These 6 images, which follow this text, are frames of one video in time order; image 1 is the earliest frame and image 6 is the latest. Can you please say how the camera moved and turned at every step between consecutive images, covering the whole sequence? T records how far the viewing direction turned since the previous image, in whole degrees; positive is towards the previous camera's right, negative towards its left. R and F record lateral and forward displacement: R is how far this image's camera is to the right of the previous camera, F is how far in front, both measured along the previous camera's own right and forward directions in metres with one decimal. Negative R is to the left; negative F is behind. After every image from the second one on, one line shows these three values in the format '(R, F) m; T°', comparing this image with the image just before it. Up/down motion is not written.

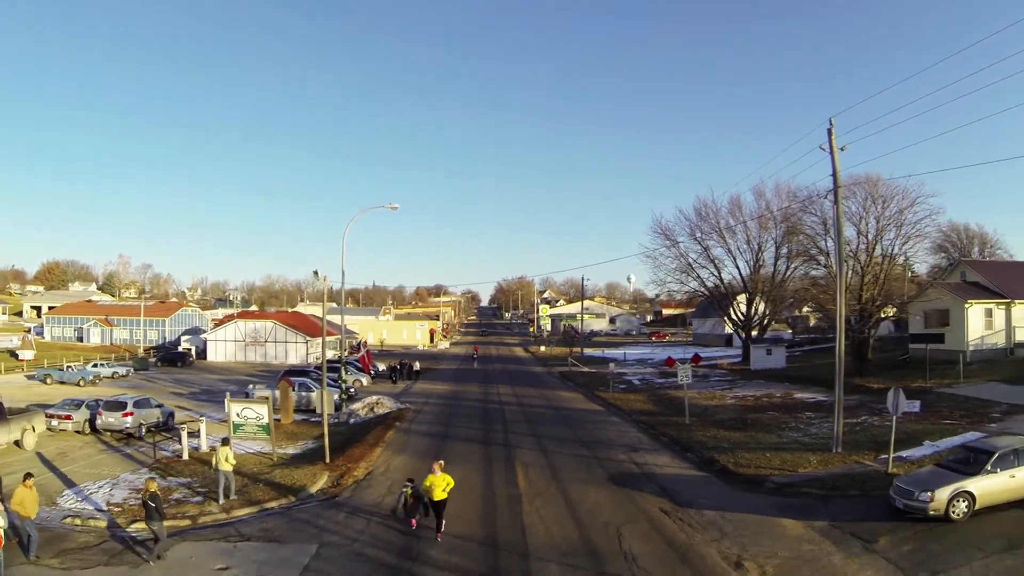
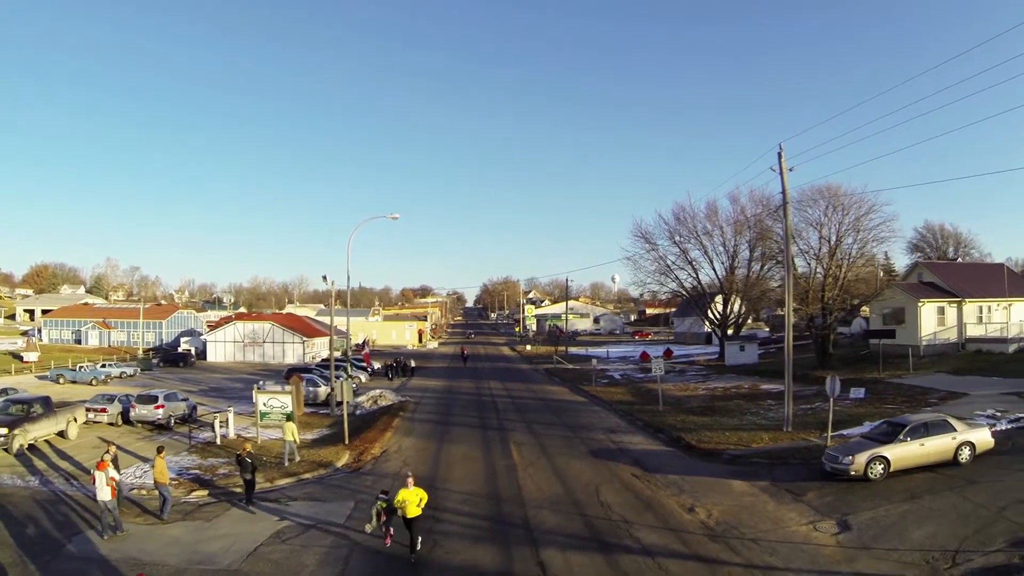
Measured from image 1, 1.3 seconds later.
(-0.2, -2.7) m; +1°
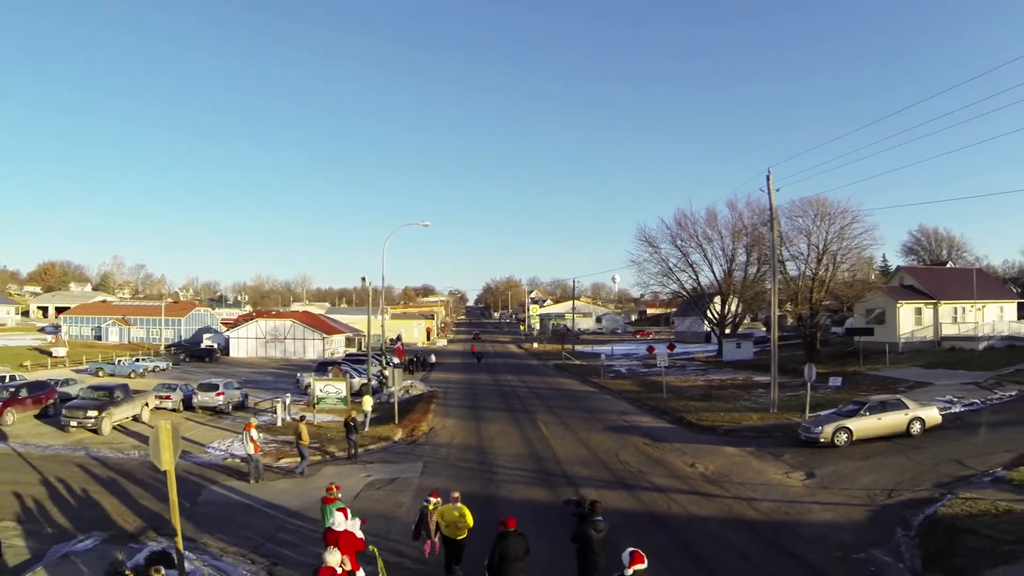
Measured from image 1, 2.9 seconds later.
(-1.0, -3.6) m; 0°
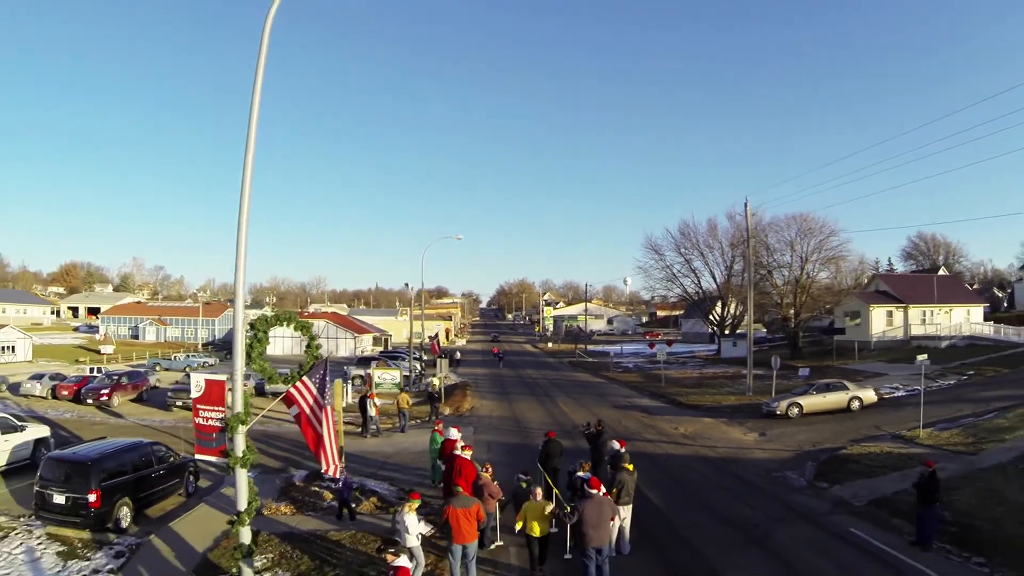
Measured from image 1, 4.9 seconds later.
(-0.7, -5.7) m; -1°
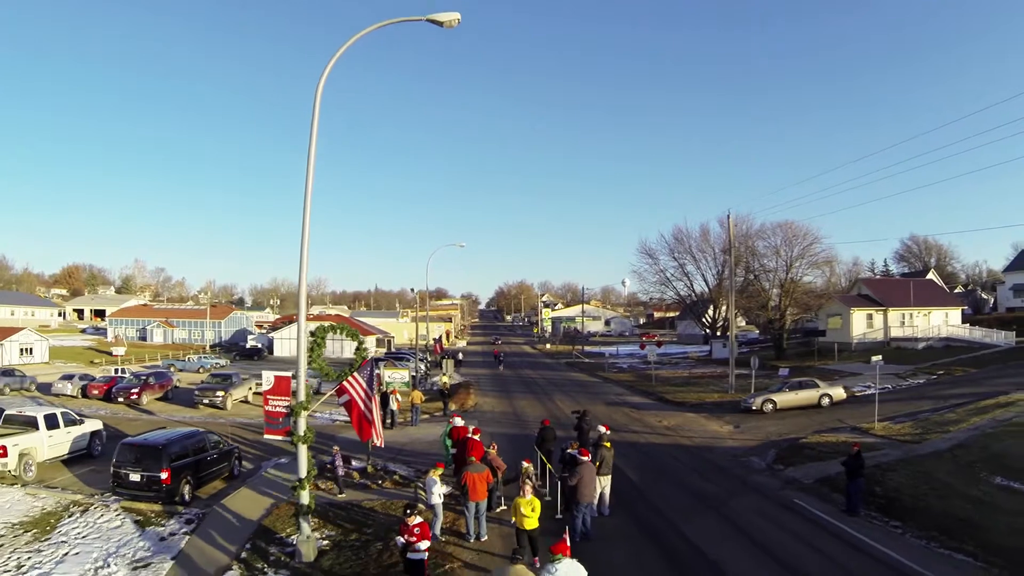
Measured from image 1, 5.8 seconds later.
(-0.1, -2.5) m; 0°
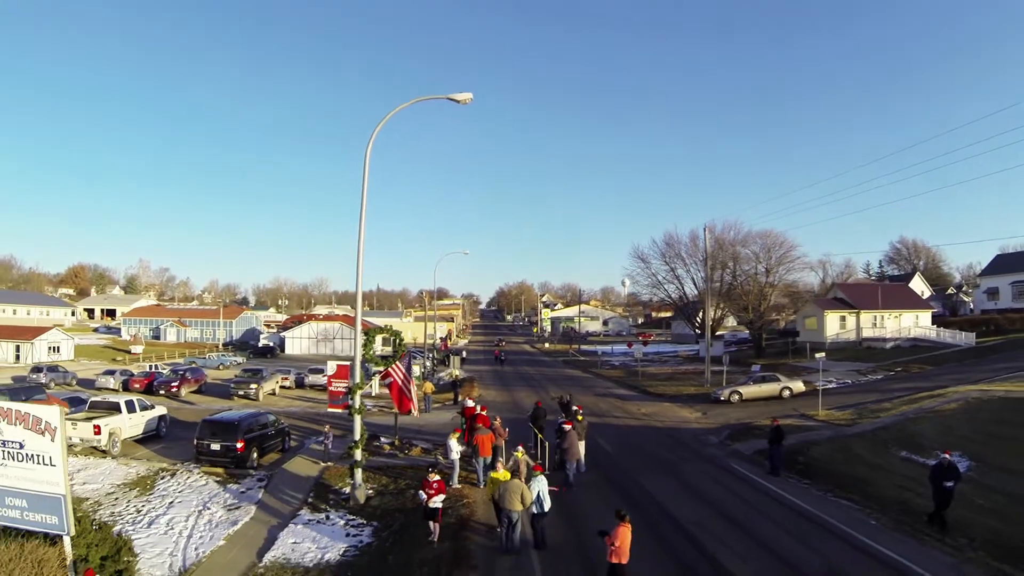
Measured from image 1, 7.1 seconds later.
(0.0, -4.1) m; 0°
